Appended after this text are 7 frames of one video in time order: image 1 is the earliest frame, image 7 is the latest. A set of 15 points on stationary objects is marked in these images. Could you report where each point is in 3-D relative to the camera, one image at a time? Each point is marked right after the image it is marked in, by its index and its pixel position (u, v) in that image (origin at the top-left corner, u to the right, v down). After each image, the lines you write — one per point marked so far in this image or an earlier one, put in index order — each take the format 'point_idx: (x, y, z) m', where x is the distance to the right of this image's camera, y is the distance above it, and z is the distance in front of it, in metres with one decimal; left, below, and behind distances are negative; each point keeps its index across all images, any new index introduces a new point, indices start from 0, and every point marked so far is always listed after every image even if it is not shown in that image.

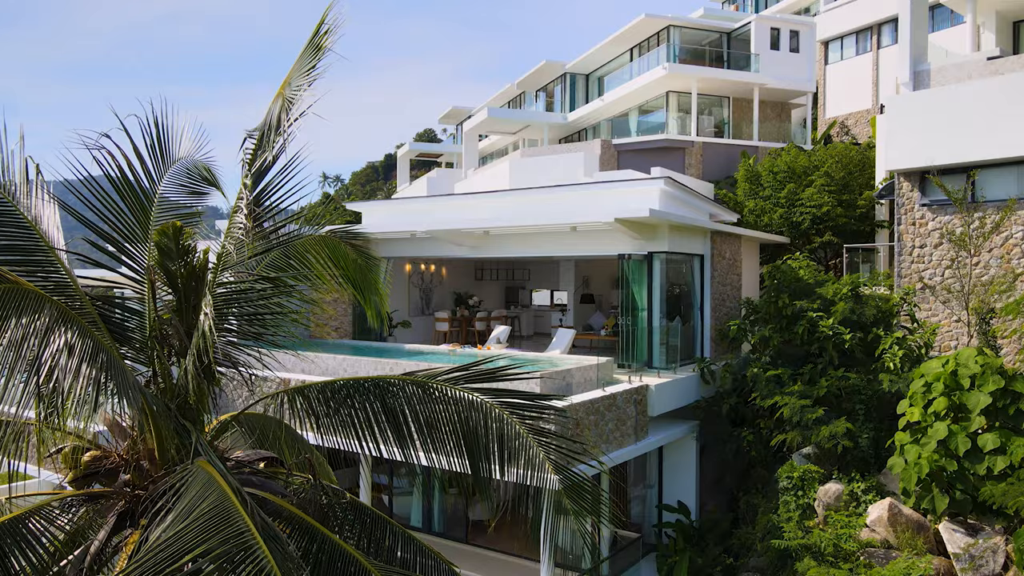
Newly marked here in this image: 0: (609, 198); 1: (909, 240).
0: (+1.9, +1.8, +14.0) m
1: (+8.2, +1.0, +14.7) m
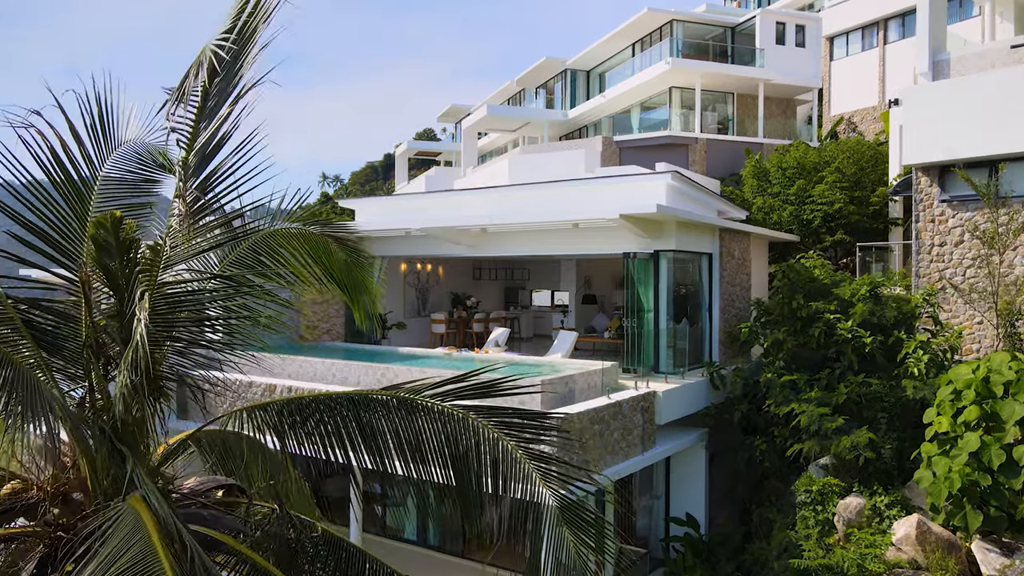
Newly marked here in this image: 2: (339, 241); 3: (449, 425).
0: (+1.9, +1.7, +13.3) m
1: (+8.2, +1.0, +14.0) m
2: (-1.4, +0.3, +5.7) m
3: (-0.4, -0.8, +4.4) m
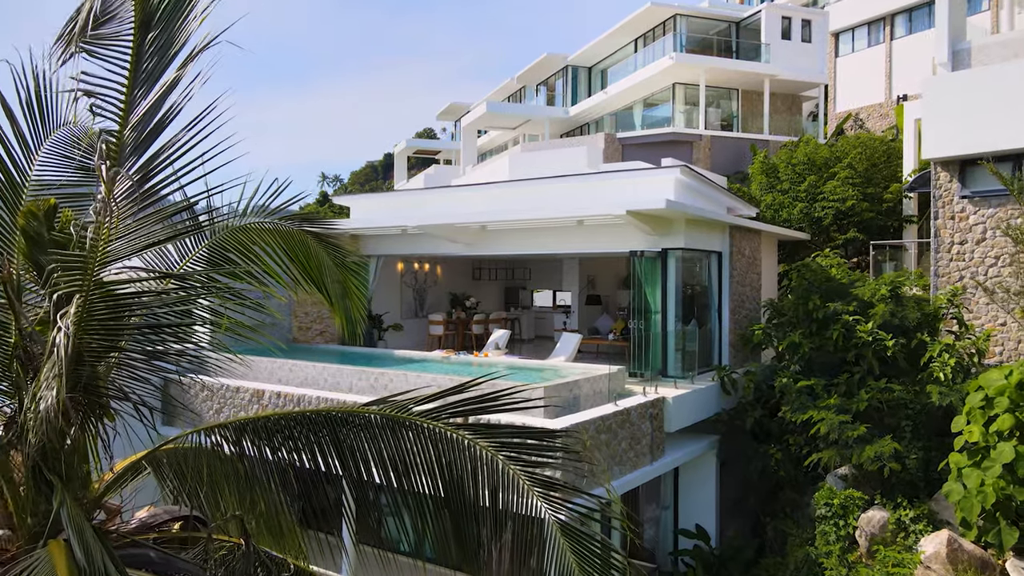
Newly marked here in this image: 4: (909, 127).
0: (+1.9, +1.7, +12.7) m
1: (+8.2, +1.0, +13.4) m
2: (-1.4, +0.3, +5.1) m
3: (-0.4, -0.8, +3.8) m
4: (+9.8, +4.0, +17.6) m
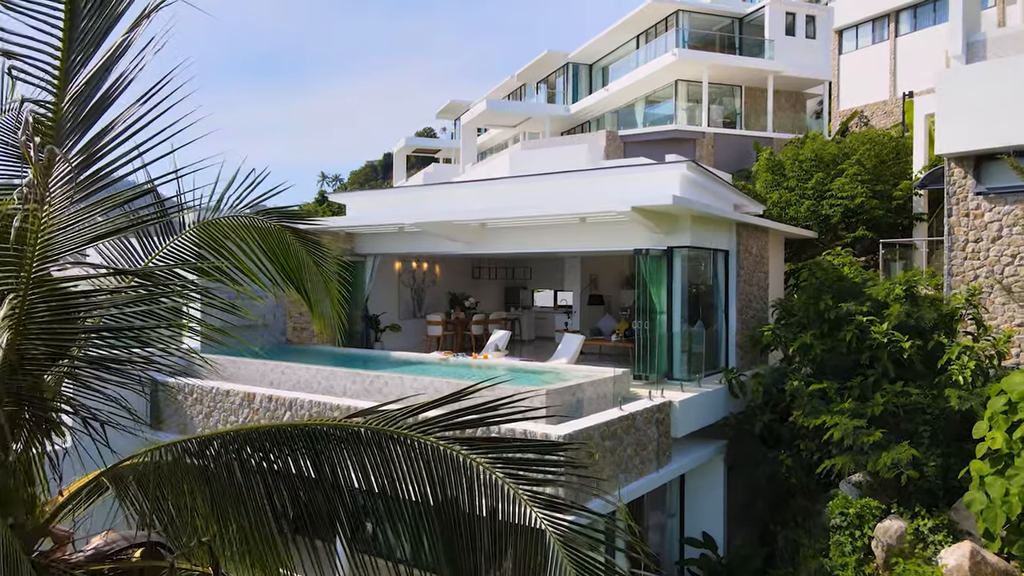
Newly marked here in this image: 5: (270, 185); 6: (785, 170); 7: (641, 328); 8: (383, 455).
0: (+1.9, +1.8, +12.3) m
1: (+8.2, +1.0, +12.9) m
2: (-1.4, +0.3, +4.7) m
3: (-0.4, -0.8, +3.4) m
4: (+9.8, +4.0, +17.2) m
5: (-1.6, +0.7, +4.8) m
6: (+7.2, +3.1, +18.8) m
7: (+2.1, -0.6, +11.4) m
8: (-0.6, -0.8, +3.4) m
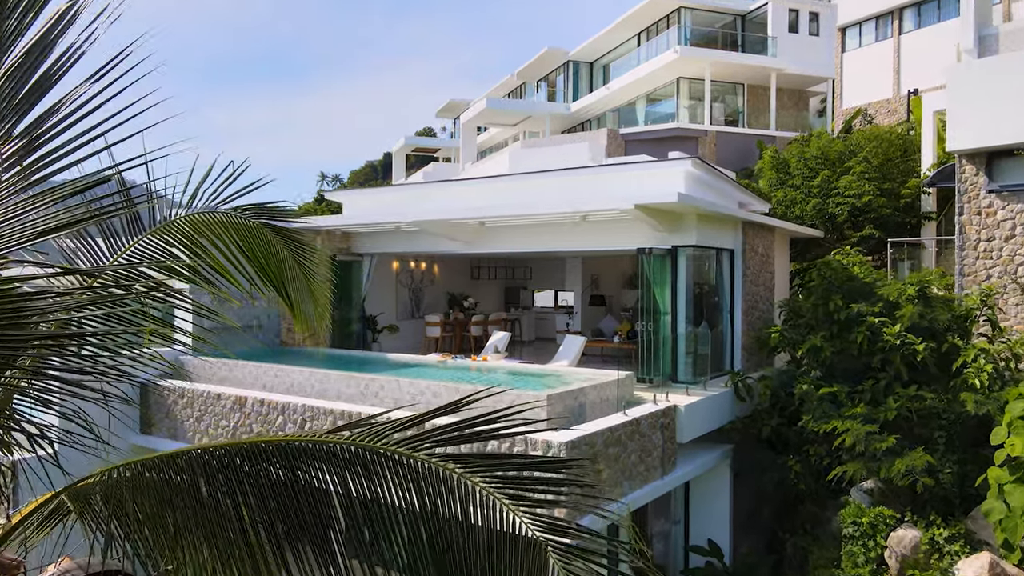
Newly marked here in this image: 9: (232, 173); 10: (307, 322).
0: (+1.9, +1.8, +11.9) m
1: (+8.2, +1.0, +12.6) m
2: (-1.4, +0.3, +4.3) m
3: (-0.4, -0.8, +3.1) m
4: (+9.8, +4.0, +16.8) m
5: (-1.6, +0.7, +4.4) m
6: (+7.2, +3.1, +18.5) m
7: (+2.1, -0.7, +11.1) m
8: (-0.6, -0.8, +3.1) m
9: (-1.7, +0.7, +4.4) m
10: (-1.3, -0.2, +4.8) m
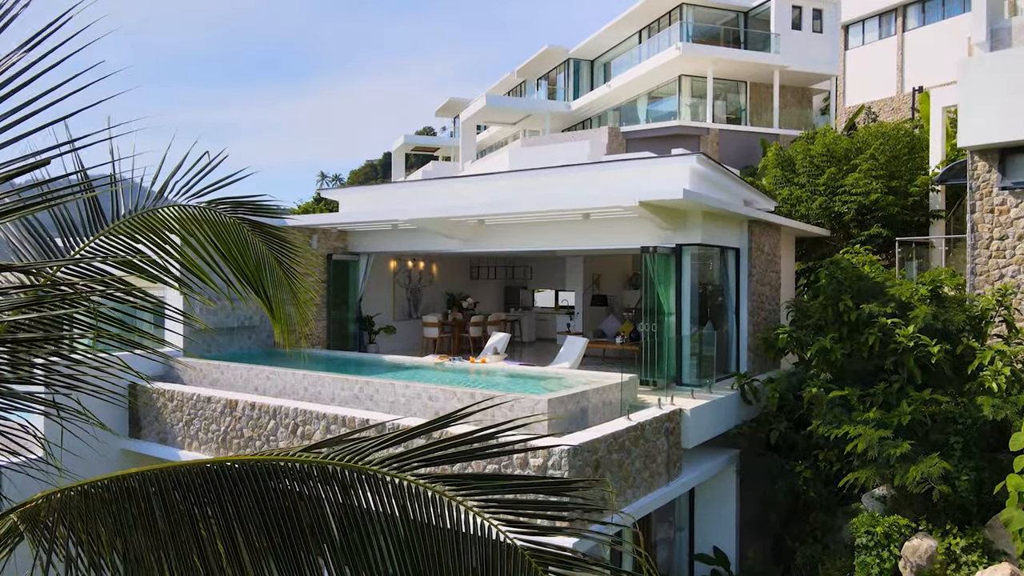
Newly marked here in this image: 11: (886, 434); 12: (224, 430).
0: (+1.9, +1.8, +11.6) m
1: (+8.2, +1.0, +12.3) m
2: (-1.4, +0.3, +4.0) m
3: (-0.4, -0.8, +2.7) m
4: (+9.8, +4.0, +16.5) m
5: (-1.6, +0.7, +4.1) m
6: (+7.2, +3.1, +18.1) m
7: (+2.1, -0.6, +10.8) m
8: (-0.6, -0.8, +2.8) m
9: (-1.8, +0.7, +4.1) m
10: (-1.4, -0.2, +4.4) m
11: (+4.6, -1.8, +8.8) m
12: (-4.0, -2.0, +10.0) m
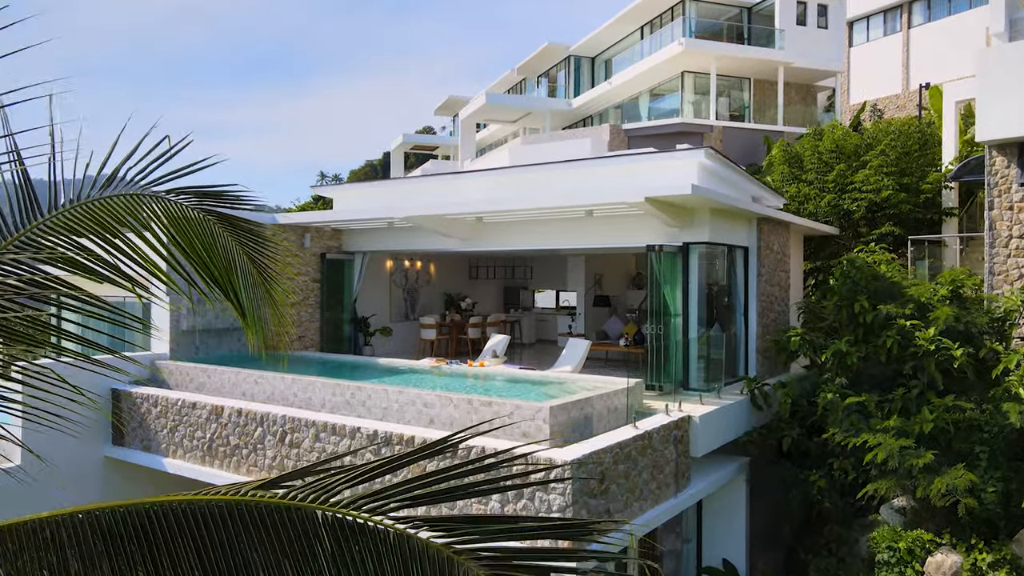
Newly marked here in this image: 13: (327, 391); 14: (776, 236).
0: (+1.9, +1.8, +11.1) m
1: (+8.2, +1.0, +11.8) m
2: (-1.4, +0.3, +3.5) m
3: (-0.4, -0.9, +2.3) m
4: (+9.8, +4.0, +16.0) m
5: (-1.6, +0.7, +3.6) m
6: (+7.2, +3.1, +17.7) m
7: (+2.1, -0.7, +10.3) m
8: (-0.6, -0.8, +2.3) m
9: (-1.8, +0.7, +3.6) m
10: (-1.4, -0.2, +4.0) m
11: (+4.6, -1.8, +8.4) m
12: (-4.1, -2.0, +9.5) m
13: (-2.5, -1.4, +9.6) m
14: (+4.7, +0.9, +12.7) m
